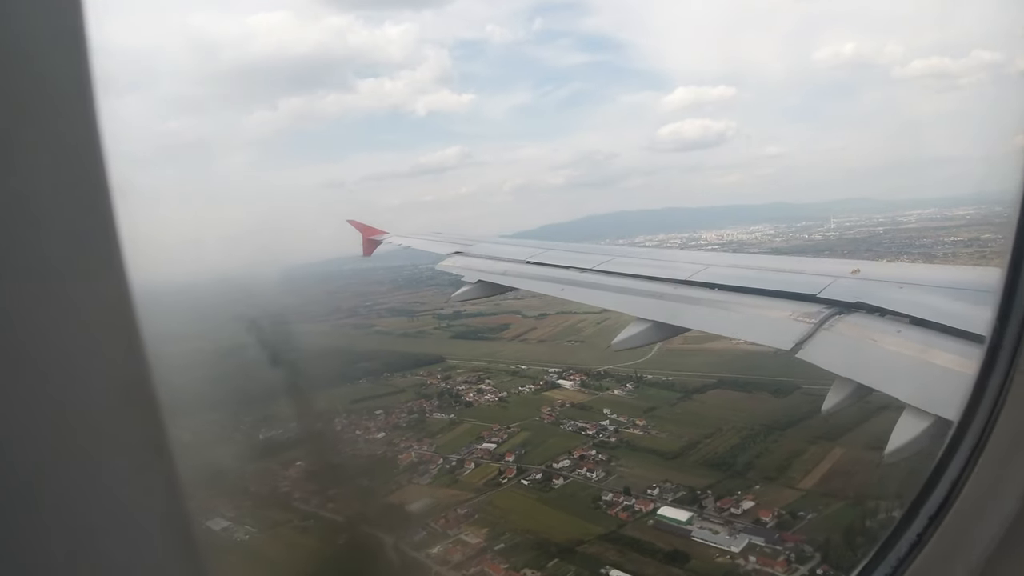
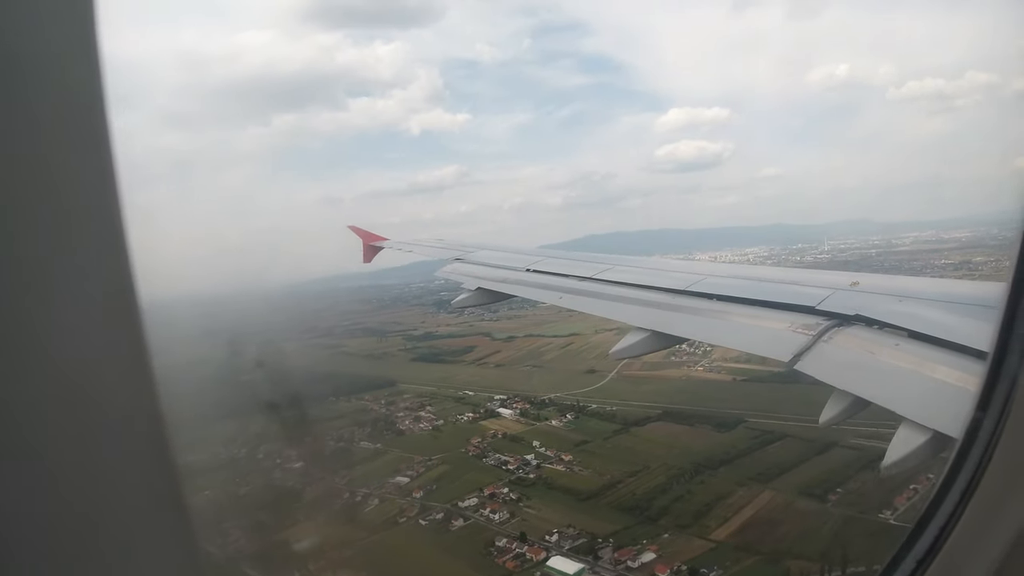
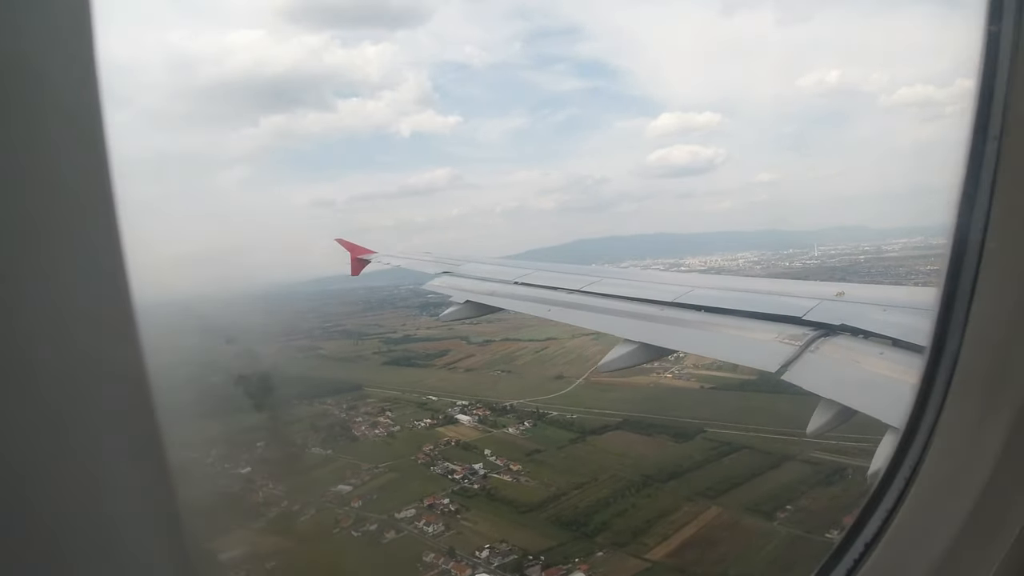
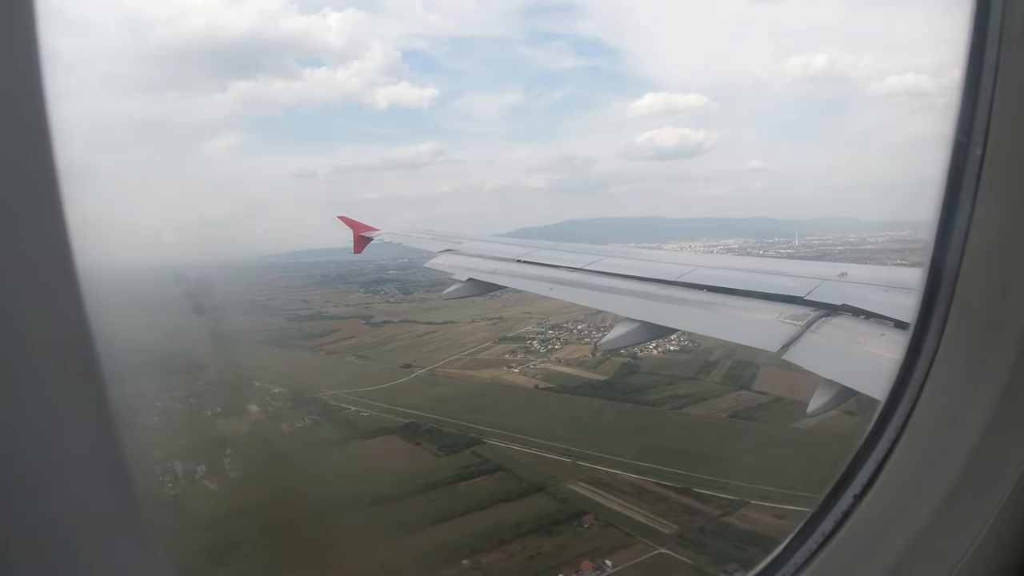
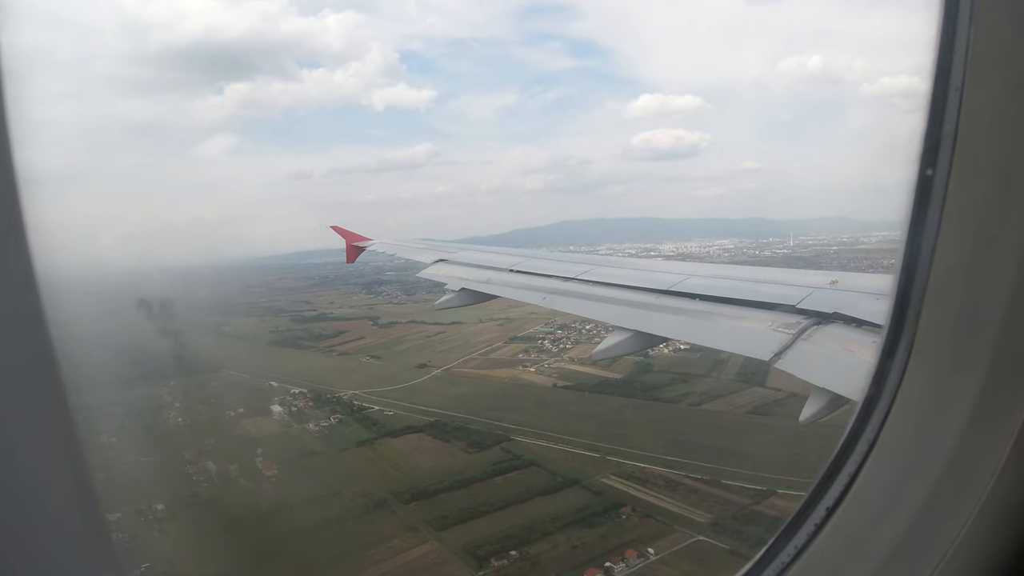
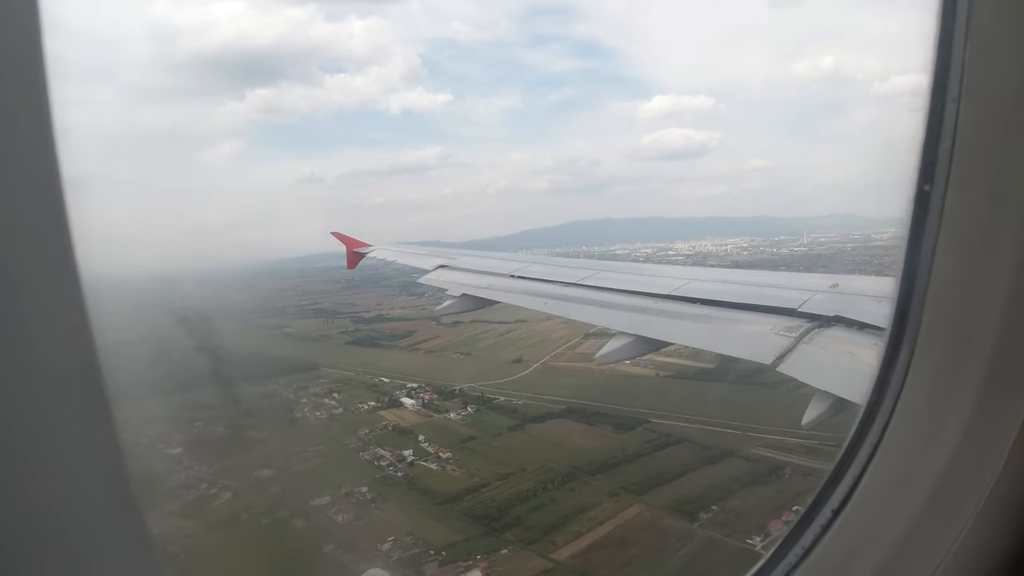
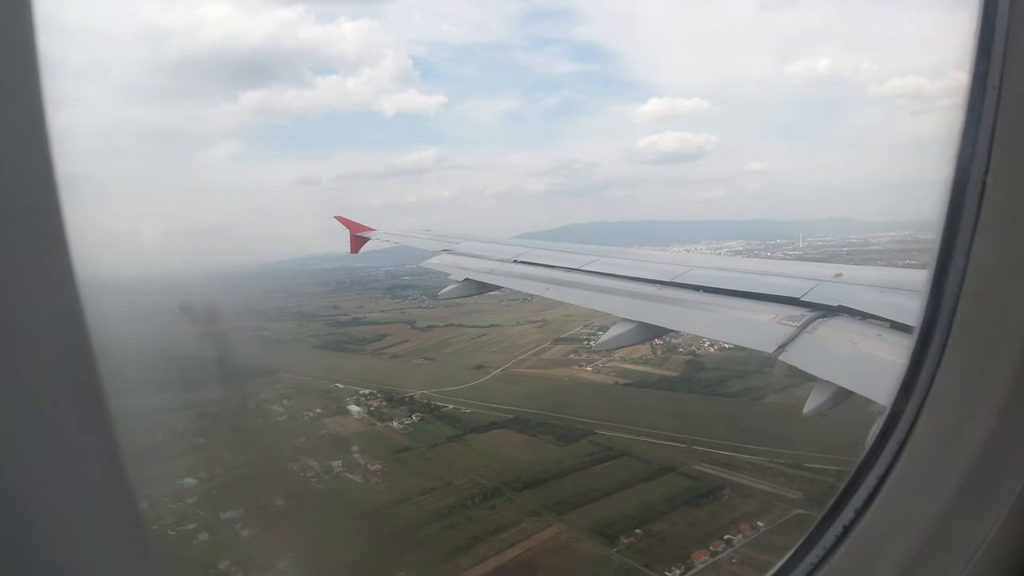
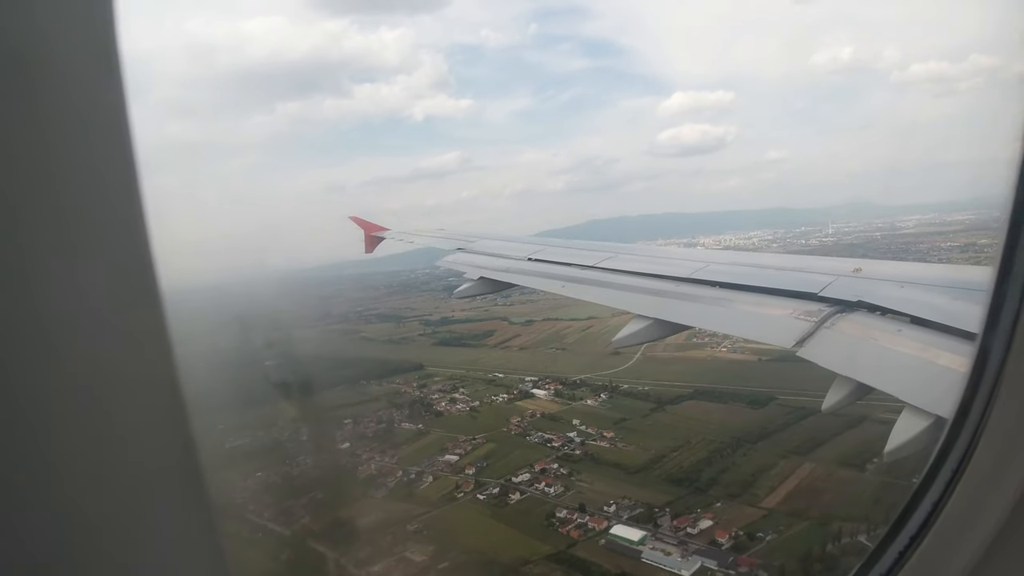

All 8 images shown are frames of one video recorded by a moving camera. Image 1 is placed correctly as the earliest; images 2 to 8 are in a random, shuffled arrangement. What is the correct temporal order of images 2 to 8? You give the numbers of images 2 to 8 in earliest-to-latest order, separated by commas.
8, 2, 3, 6, 7, 5, 4
